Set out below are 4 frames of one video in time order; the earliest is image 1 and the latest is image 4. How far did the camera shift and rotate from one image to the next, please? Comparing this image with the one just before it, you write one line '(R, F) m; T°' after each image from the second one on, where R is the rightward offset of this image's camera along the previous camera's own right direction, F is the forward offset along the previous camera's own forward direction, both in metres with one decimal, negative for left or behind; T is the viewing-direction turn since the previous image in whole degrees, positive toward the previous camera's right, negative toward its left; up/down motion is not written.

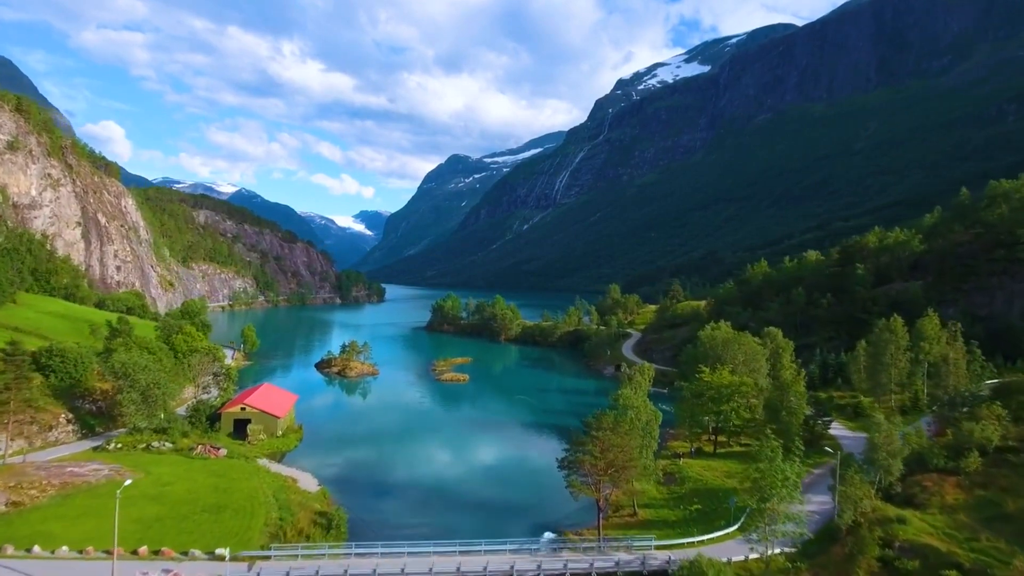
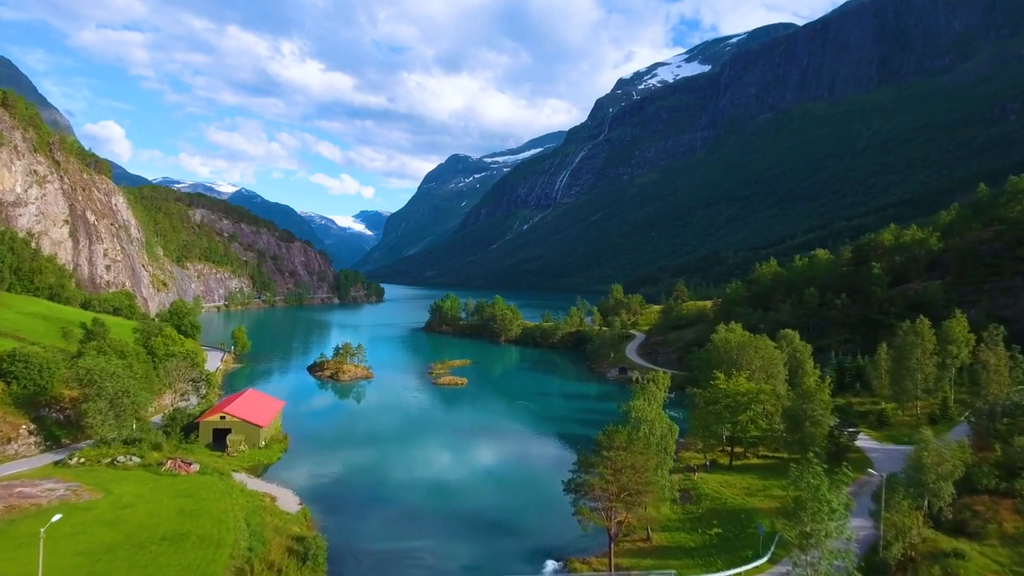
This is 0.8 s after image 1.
(0.0, +3.7) m; 0°
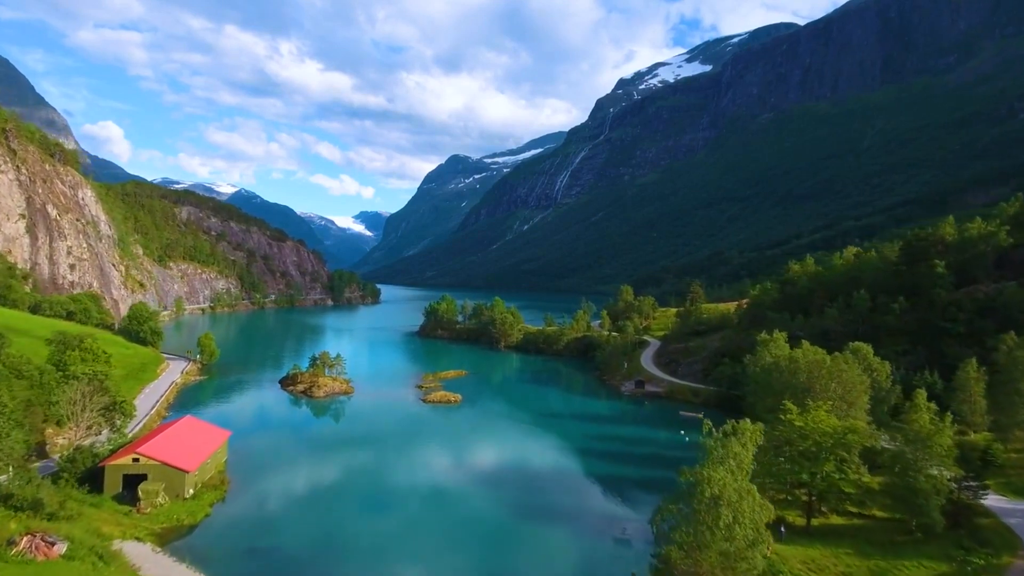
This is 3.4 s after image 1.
(-0.2, +11.6) m; 0°
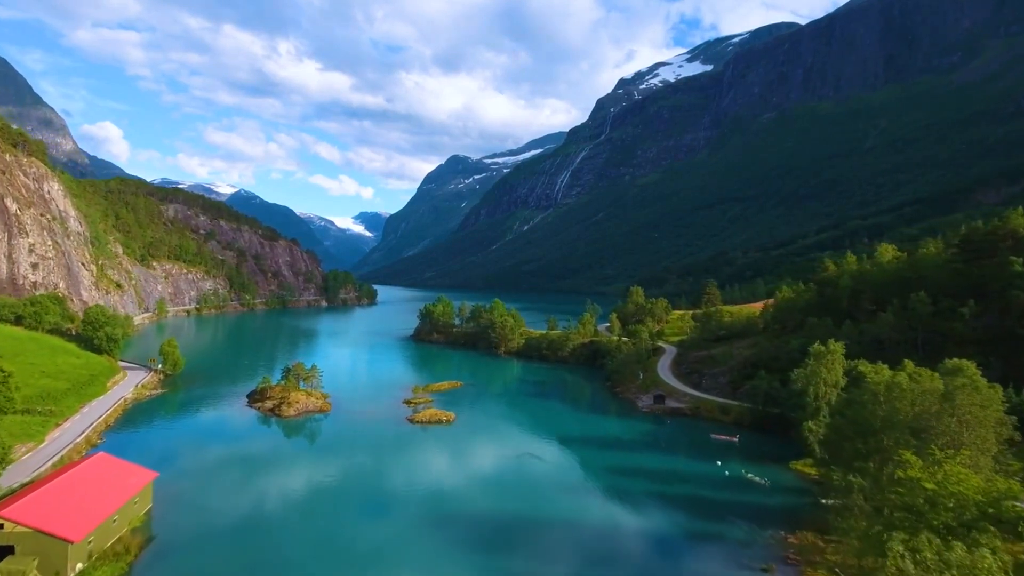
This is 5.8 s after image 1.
(-0.2, +10.2) m; 0°
